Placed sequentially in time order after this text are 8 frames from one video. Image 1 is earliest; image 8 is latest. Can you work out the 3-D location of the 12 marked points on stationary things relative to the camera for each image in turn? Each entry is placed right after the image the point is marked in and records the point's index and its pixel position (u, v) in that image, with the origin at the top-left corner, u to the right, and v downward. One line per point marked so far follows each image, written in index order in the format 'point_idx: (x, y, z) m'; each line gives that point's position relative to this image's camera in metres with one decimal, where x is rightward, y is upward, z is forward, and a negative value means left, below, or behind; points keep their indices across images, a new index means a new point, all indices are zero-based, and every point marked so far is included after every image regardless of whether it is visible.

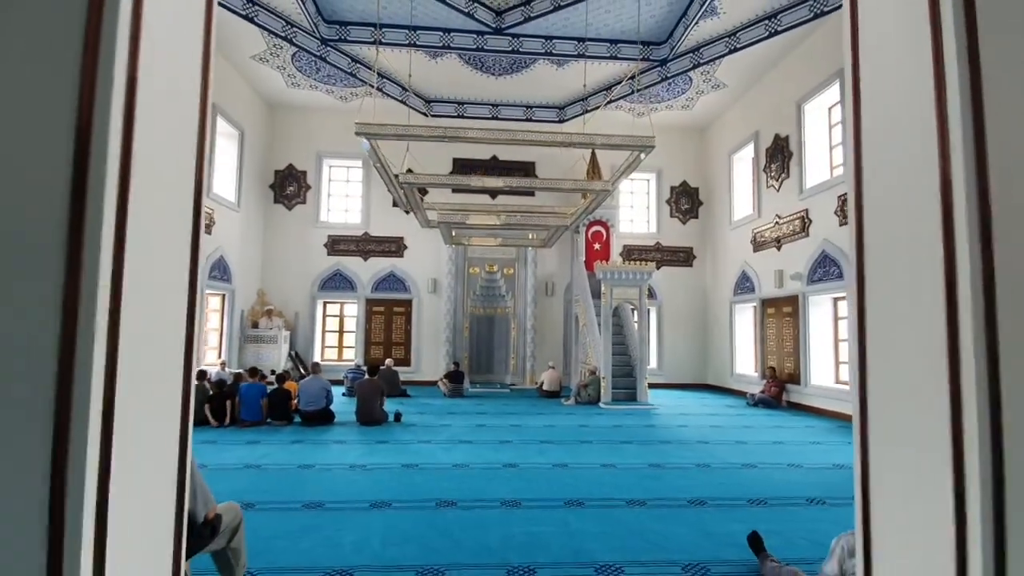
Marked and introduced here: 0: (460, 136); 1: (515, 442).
0: (-0.5, +1.5, +5.1) m
1: (0.0, -1.5, +5.0) m
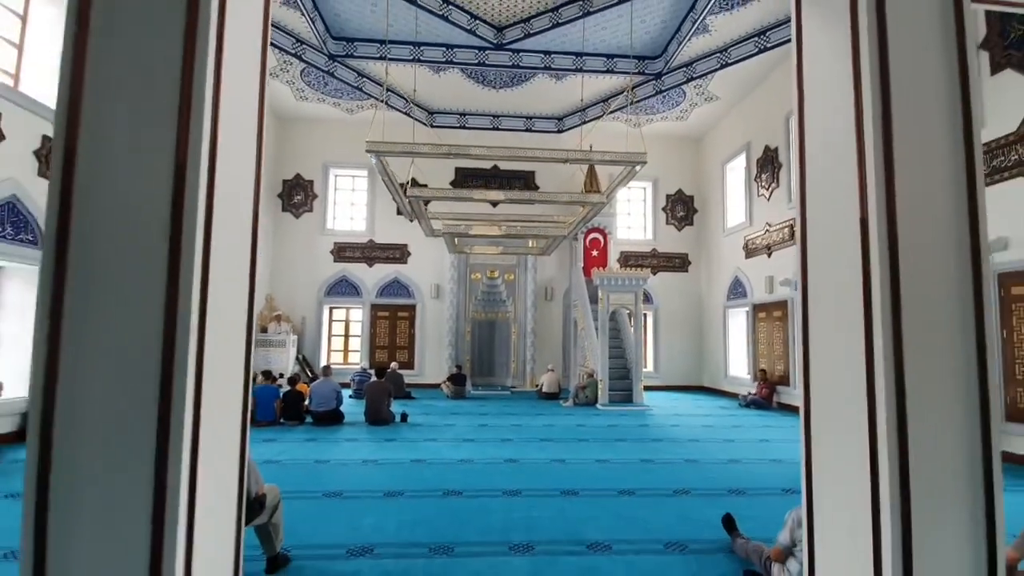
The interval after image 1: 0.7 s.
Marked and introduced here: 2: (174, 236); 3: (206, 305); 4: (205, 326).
0: (-0.5, +1.5, +5.4) m
1: (+0.1, -1.6, +5.4) m
2: (-1.0, +0.2, +1.5) m
3: (-0.9, +0.1, +1.6) m
4: (-0.9, 0.0, +1.6) m
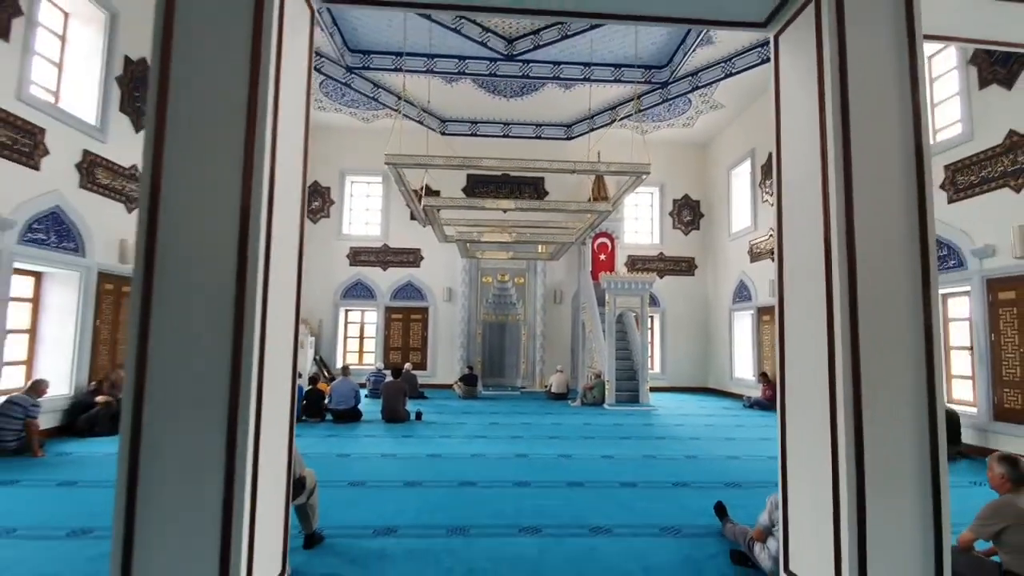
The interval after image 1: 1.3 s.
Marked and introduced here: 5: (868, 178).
0: (-0.4, +1.4, +5.7) m
1: (+0.2, -1.7, +5.6) m
2: (-1.0, +0.2, +1.8) m
3: (-0.9, 0.0, +1.9) m
4: (-0.9, 0.0, +1.9) m
5: (+1.4, +0.4, +2.0) m
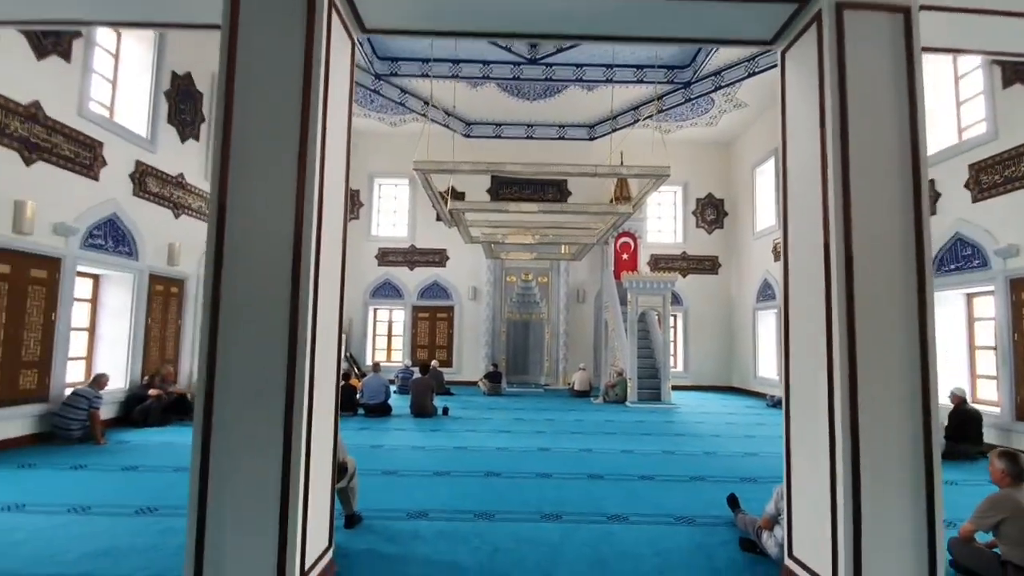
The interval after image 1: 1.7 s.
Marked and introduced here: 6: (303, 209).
0: (-0.1, +1.4, +5.9) m
1: (+0.4, -1.7, +5.8) m
2: (-0.9, +0.2, +2.1) m
3: (-0.8, 0.0, +2.1) m
4: (-0.8, 0.0, +2.1) m
5: (+1.5, +0.4, +2.1) m
6: (-0.9, +0.3, +2.1) m
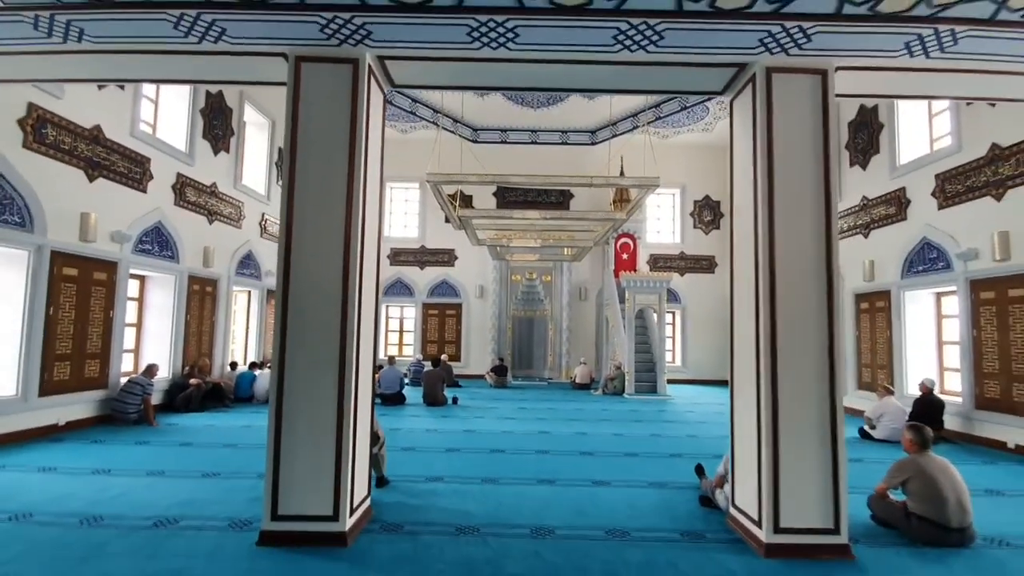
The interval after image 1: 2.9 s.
0: (-0.1, +1.4, +6.5) m
1: (+0.5, -1.7, +6.4) m
2: (-0.9, +0.2, +2.7) m
3: (-0.8, 0.0, +2.7) m
4: (-0.8, -0.1, +2.7) m
5: (+1.5, +0.4, +2.7) m
6: (-0.9, +0.3, +2.7) m
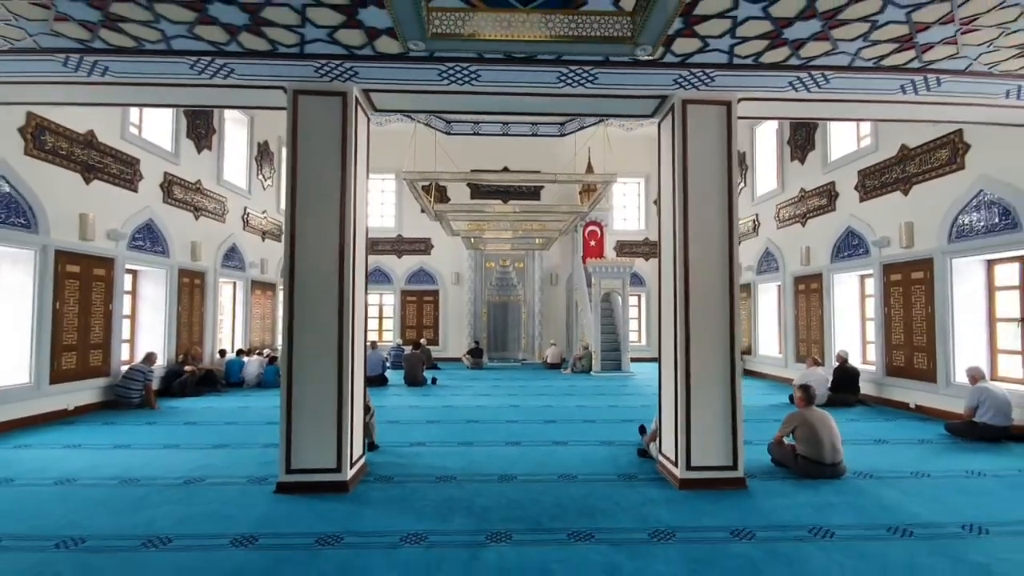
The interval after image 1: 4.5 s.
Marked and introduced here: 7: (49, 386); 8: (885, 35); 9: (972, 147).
0: (-0.5, +1.6, +7.1) m
1: (+0.1, -1.5, +7.1) m
2: (-1.1, +0.2, +3.2) m
3: (-1.0, 0.0, +3.3) m
4: (-1.0, 0.0, +3.3) m
5: (+1.2, +0.4, +3.3) m
6: (-1.1, +0.3, +3.3) m
7: (-4.8, -1.0, +5.2) m
8: (+2.0, +1.3, +2.7) m
9: (+4.8, +1.5, +5.3) m
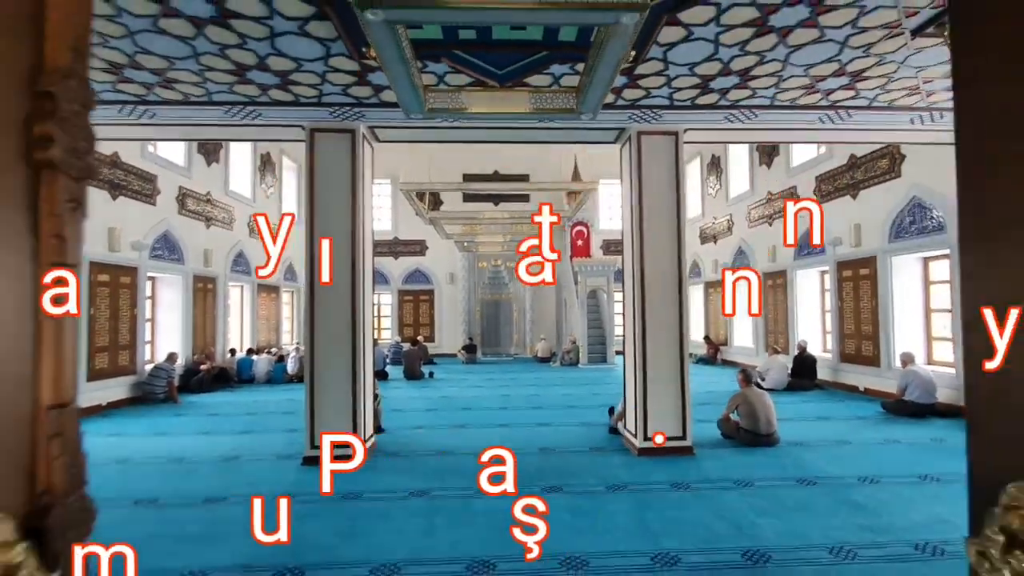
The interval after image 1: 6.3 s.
0: (-0.7, +1.6, +7.7) m
1: (0.0, -1.5, +7.7) m
2: (-1.2, +0.1, +3.9) m
3: (-1.2, 0.0, +3.9) m
4: (-1.2, -0.1, +3.9) m
5: (+1.1, +0.4, +4.0) m
6: (-1.2, +0.3, +3.9) m
7: (-4.9, -1.1, +5.8) m
8: (+1.9, +1.3, +3.3) m
9: (+4.7, +1.5, +5.9) m
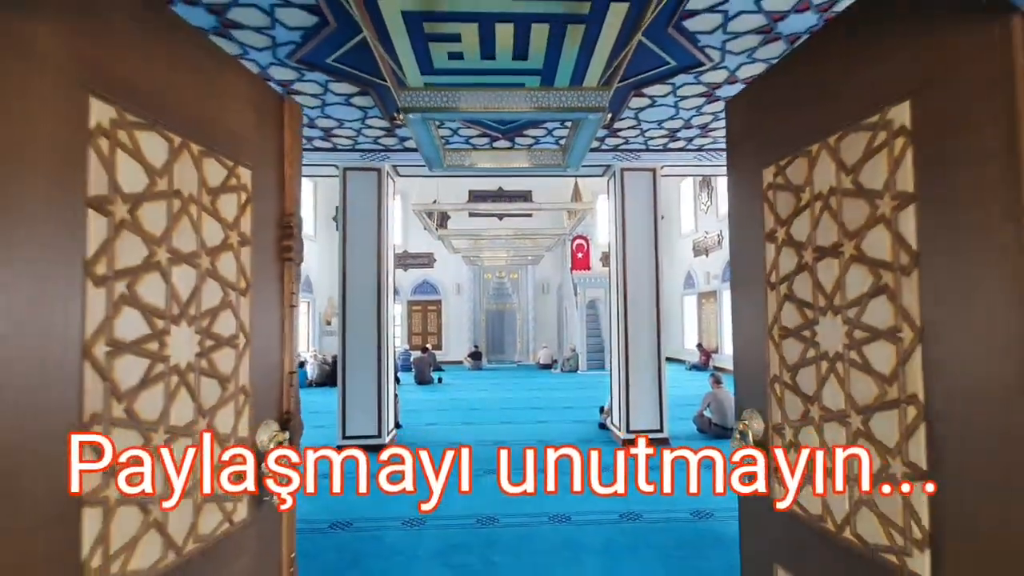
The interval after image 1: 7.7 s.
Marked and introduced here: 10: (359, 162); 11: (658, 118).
0: (-0.6, +1.4, +8.4) m
1: (0.0, -1.7, +8.4) m
2: (-1.2, 0.0, +4.6) m
3: (-1.1, -0.2, +4.6) m
4: (-1.1, -0.2, +4.6) m
5: (+1.1, +0.3, +4.7) m
6: (-1.2, +0.2, +4.6) m
7: (-4.9, -1.3, +6.5) m
8: (+1.9, +1.2, +4.0) m
9: (+4.7, +1.4, +6.6) m
10: (-1.4, +1.1, +4.5) m
11: (+1.1, +1.2, +3.7) m
